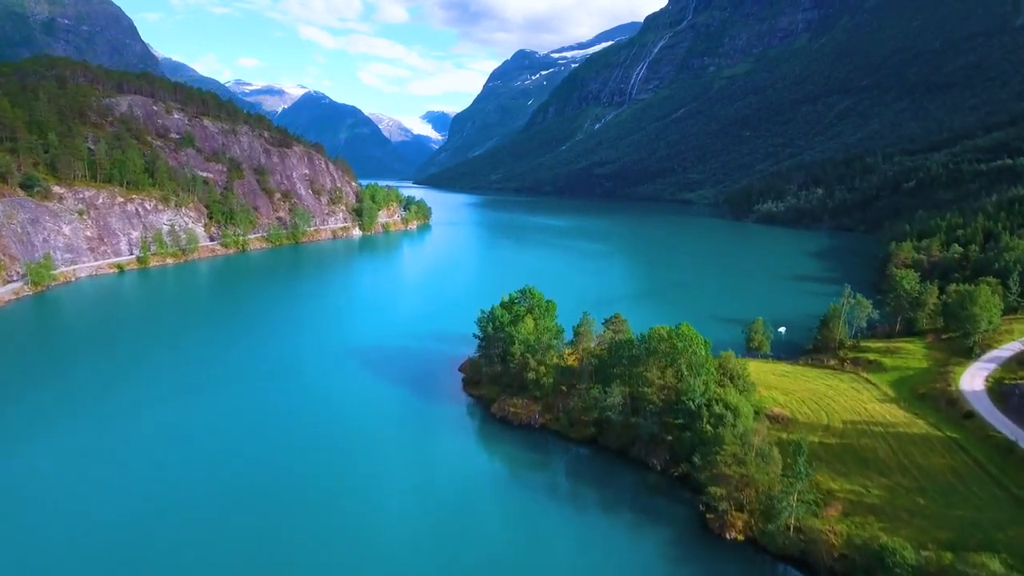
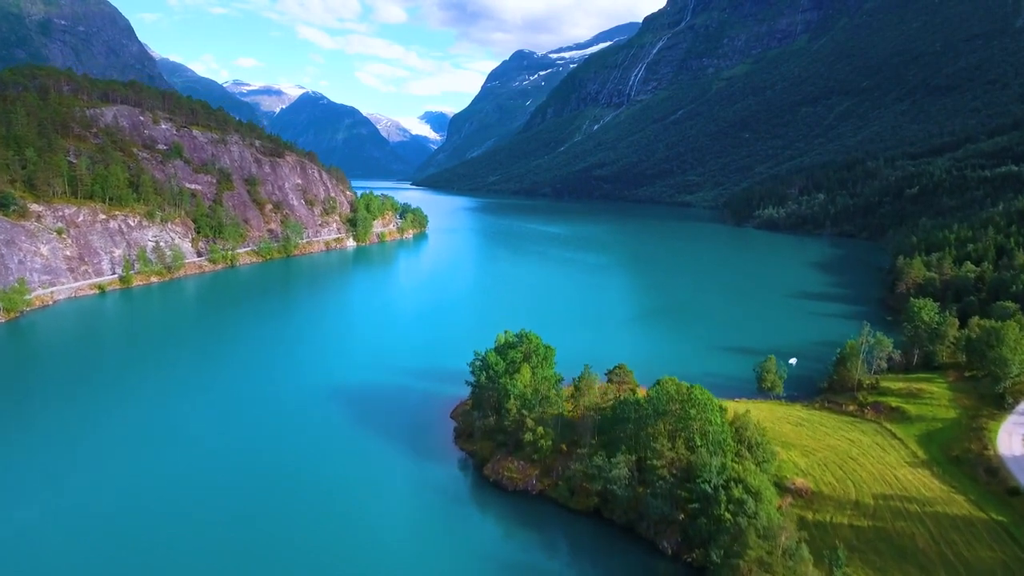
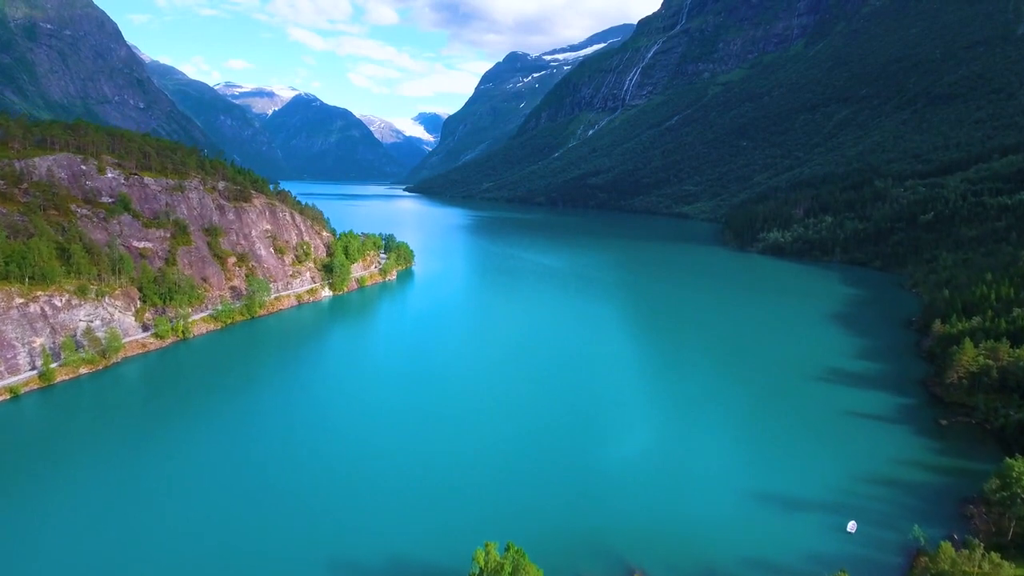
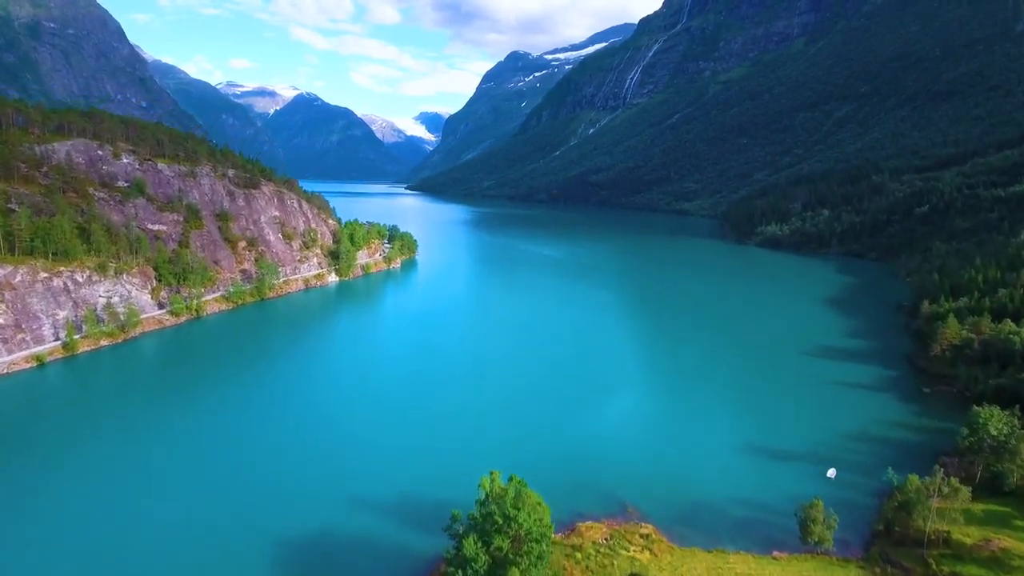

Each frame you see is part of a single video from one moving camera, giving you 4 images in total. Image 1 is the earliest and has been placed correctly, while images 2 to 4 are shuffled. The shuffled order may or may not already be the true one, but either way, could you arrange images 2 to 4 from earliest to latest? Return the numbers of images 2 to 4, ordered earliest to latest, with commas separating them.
2, 4, 3
